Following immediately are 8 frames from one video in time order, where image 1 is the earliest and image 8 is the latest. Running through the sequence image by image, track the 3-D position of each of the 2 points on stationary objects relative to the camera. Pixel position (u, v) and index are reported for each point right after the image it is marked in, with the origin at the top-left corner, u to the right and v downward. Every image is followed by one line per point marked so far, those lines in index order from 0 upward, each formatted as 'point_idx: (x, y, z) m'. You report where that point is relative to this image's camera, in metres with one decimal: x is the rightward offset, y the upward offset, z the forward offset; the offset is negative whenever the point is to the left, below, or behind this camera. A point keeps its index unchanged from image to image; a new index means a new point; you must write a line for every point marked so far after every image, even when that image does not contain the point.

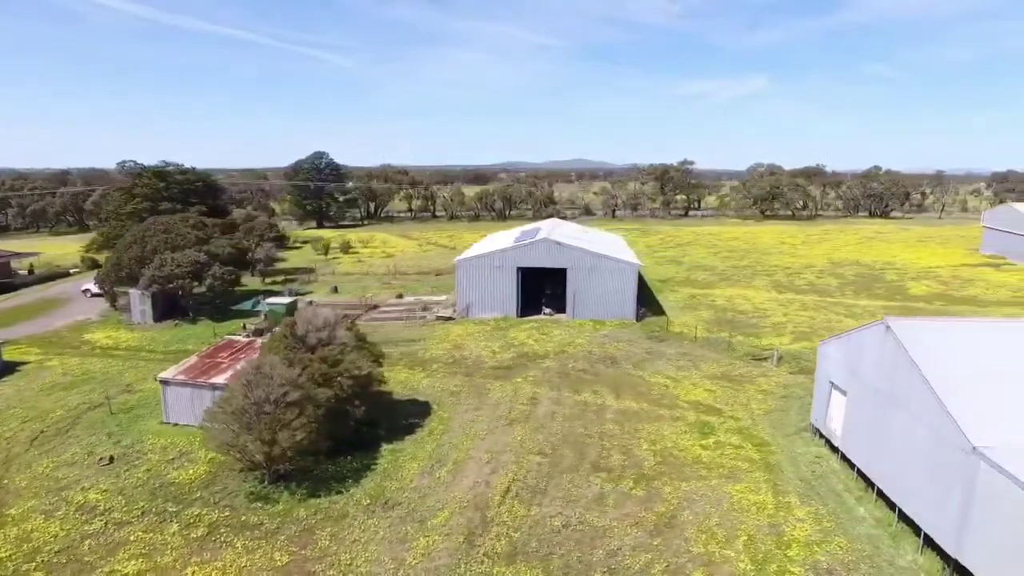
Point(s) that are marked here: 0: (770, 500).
0: (+5.5, -4.6, +17.3) m
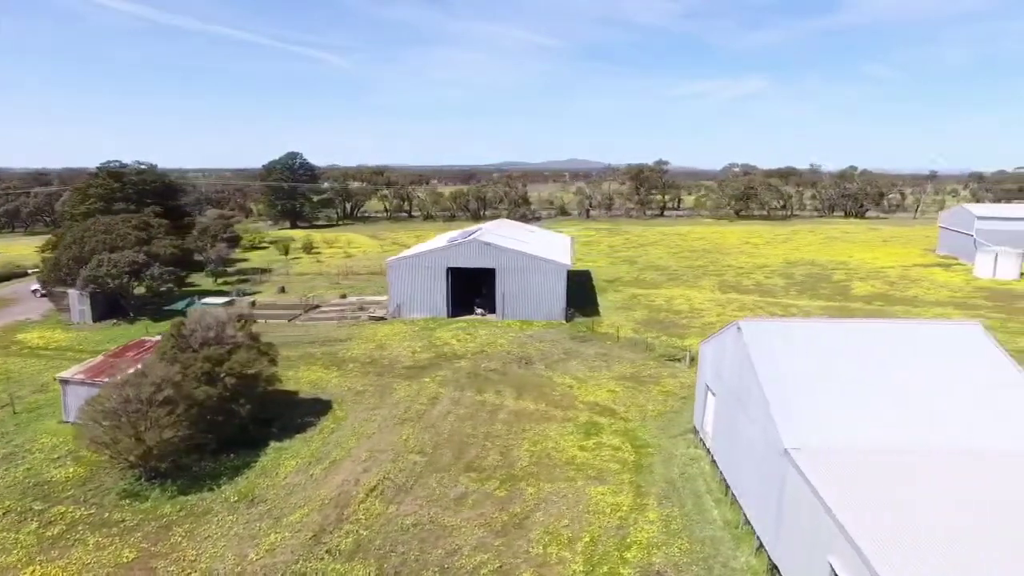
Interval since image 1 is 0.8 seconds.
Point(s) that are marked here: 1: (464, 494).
0: (+2.5, -4.6, +17.5) m
1: (-1.1, -4.7, +18.4) m
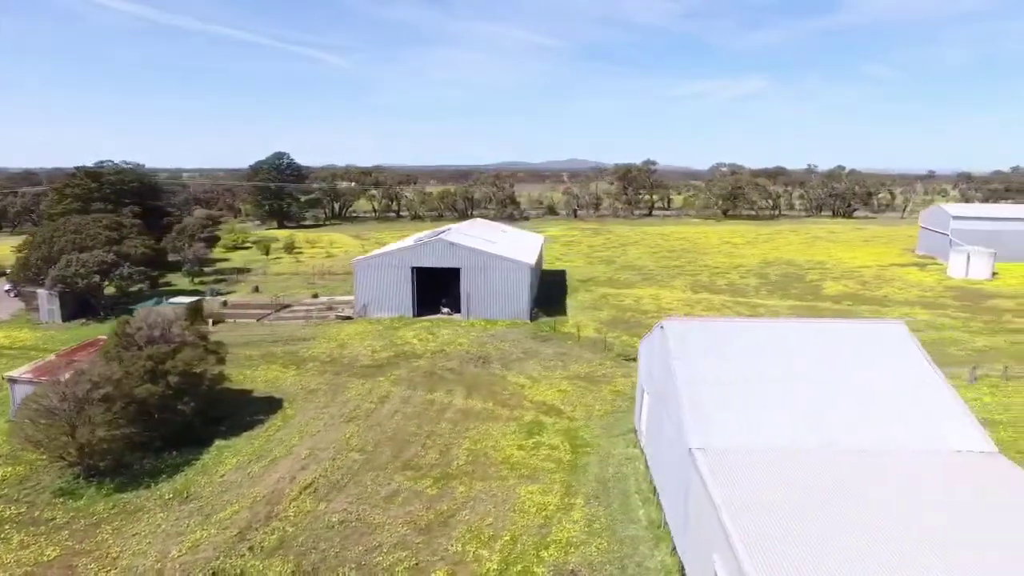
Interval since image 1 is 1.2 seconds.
0: (+0.9, -4.6, +17.6) m
1: (-2.7, -4.7, +18.5) m
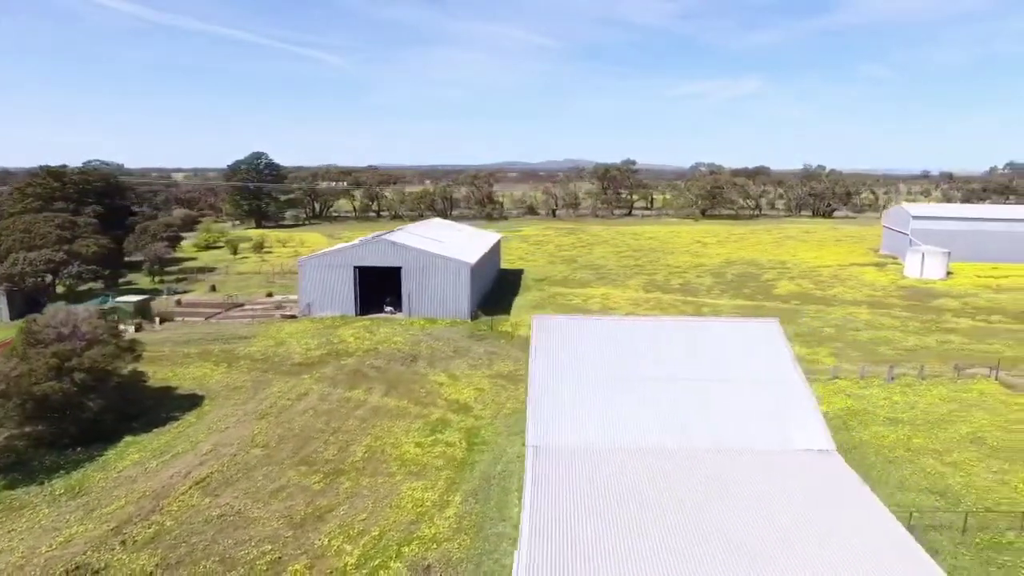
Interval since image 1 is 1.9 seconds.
0: (-1.7, -4.6, +17.8) m
1: (-5.3, -4.6, +18.7) m
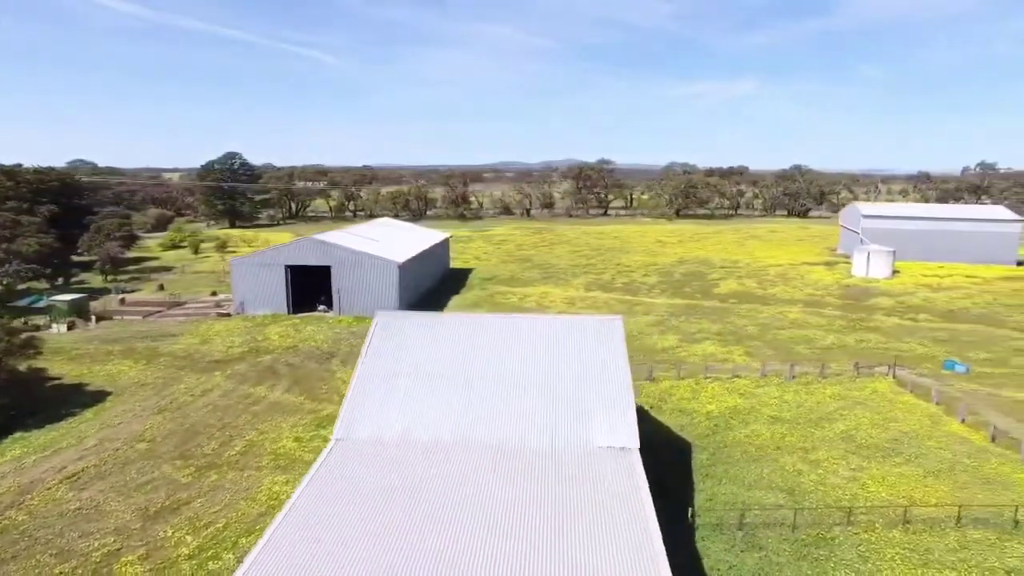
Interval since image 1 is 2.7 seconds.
0: (-4.9, -4.5, +18.0) m
1: (-8.5, -4.5, +18.9) m
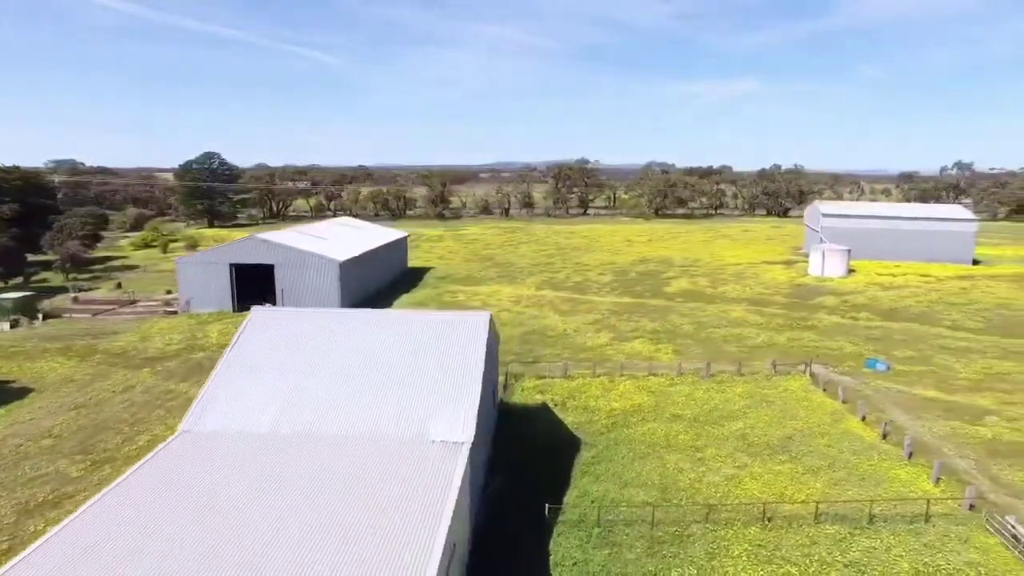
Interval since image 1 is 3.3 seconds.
0: (-7.5, -4.4, +18.1) m
1: (-11.1, -4.5, +19.1) m
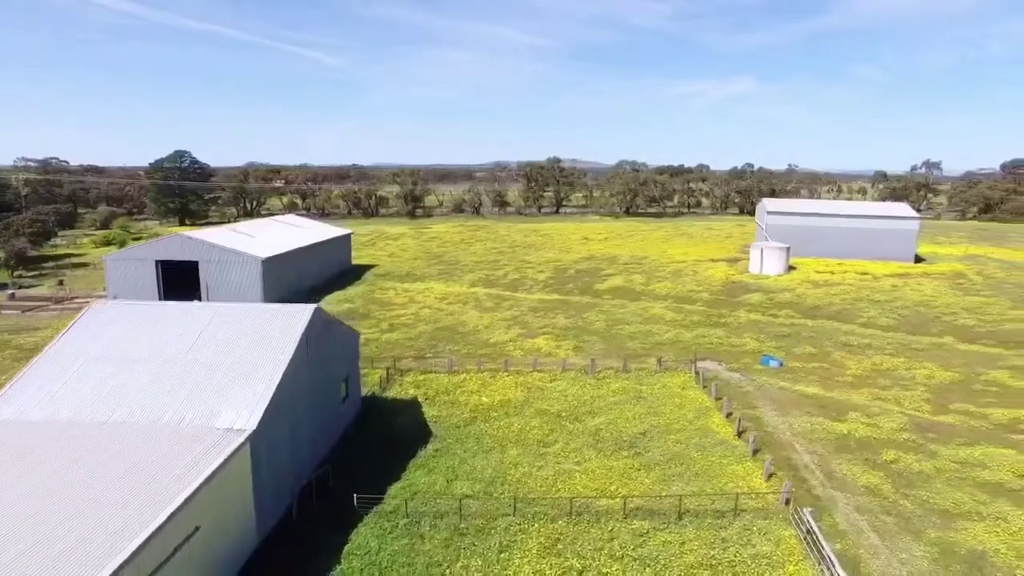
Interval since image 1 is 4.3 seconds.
0: (-11.2, -4.3, +18.2) m
1: (-14.8, -4.3, +19.2) m
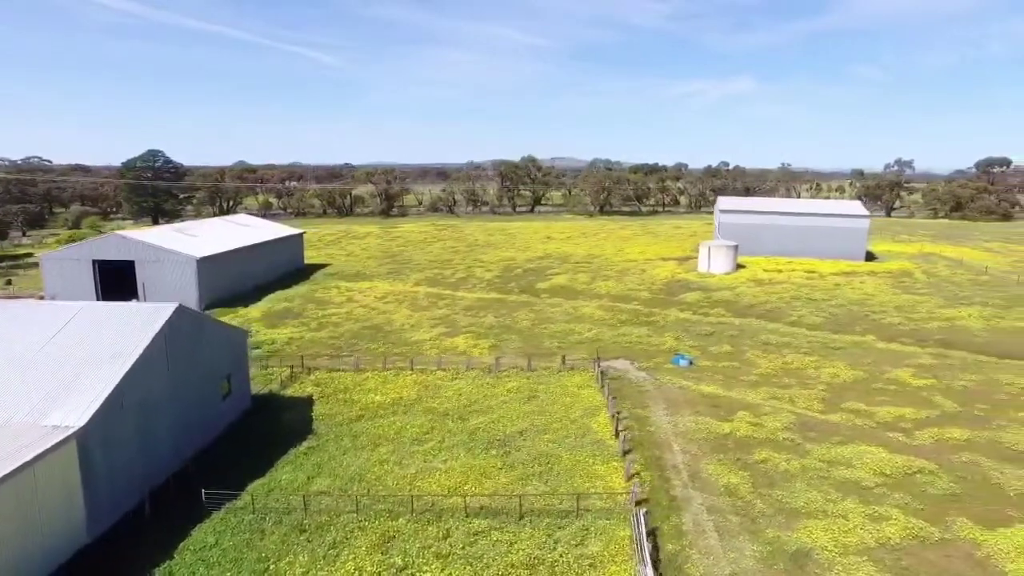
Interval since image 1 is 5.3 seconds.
0: (-14.1, -4.2, +18.2) m
1: (-17.7, -4.3, +19.2) m
